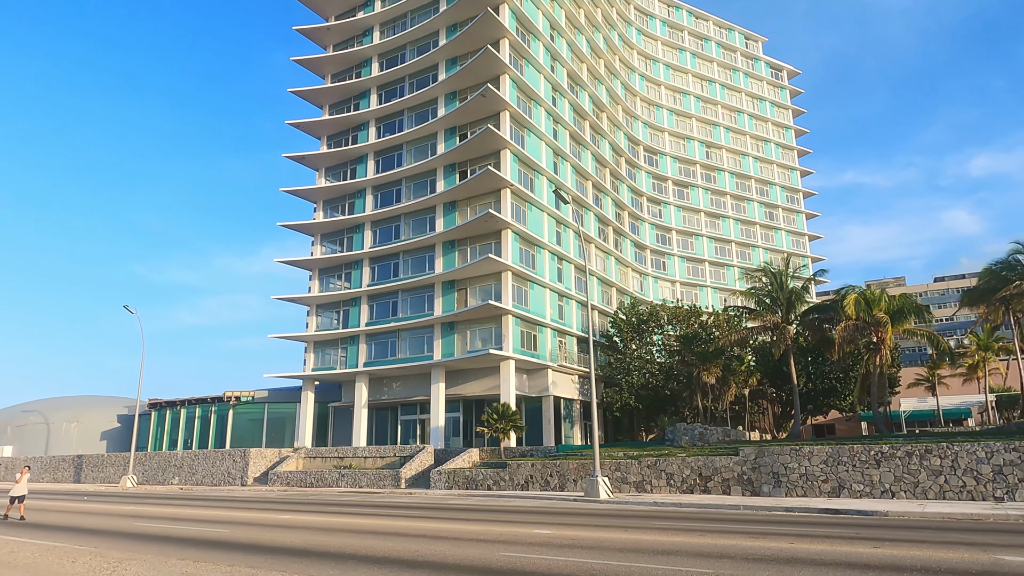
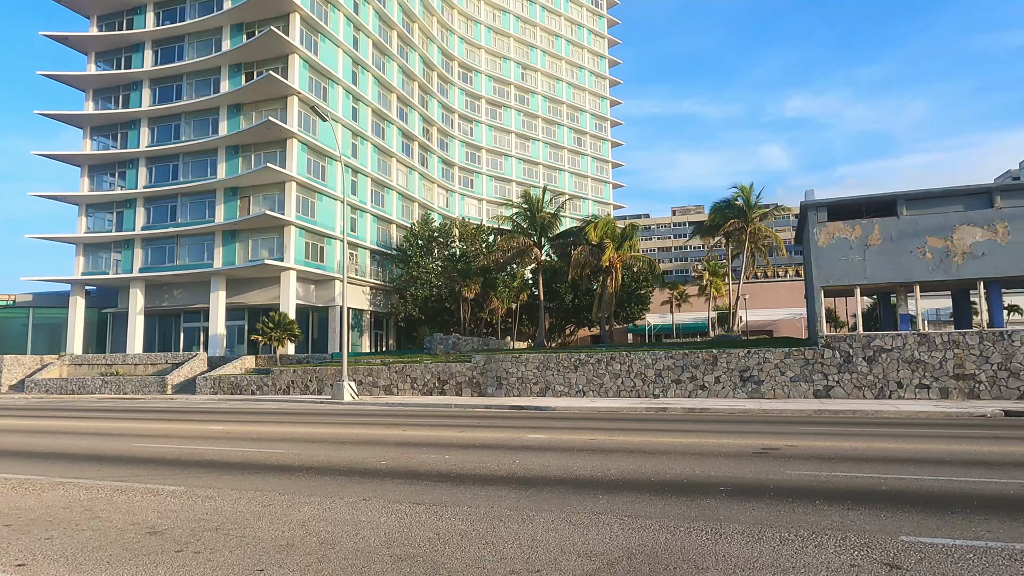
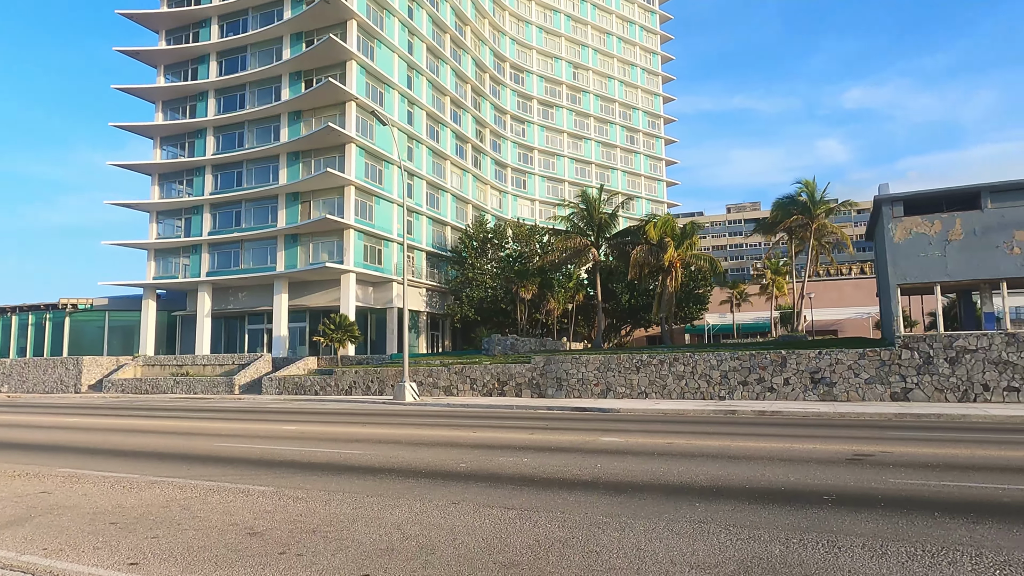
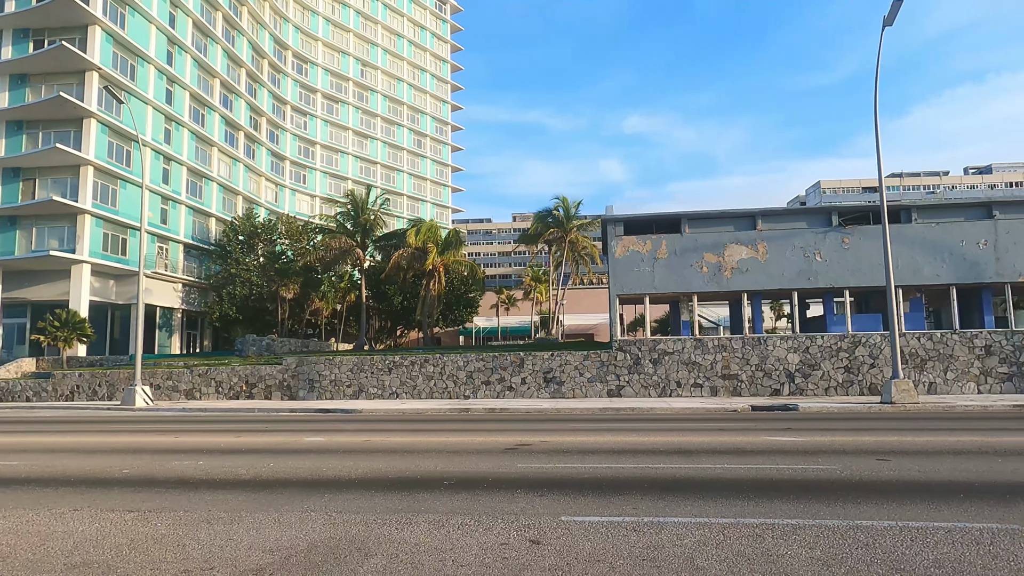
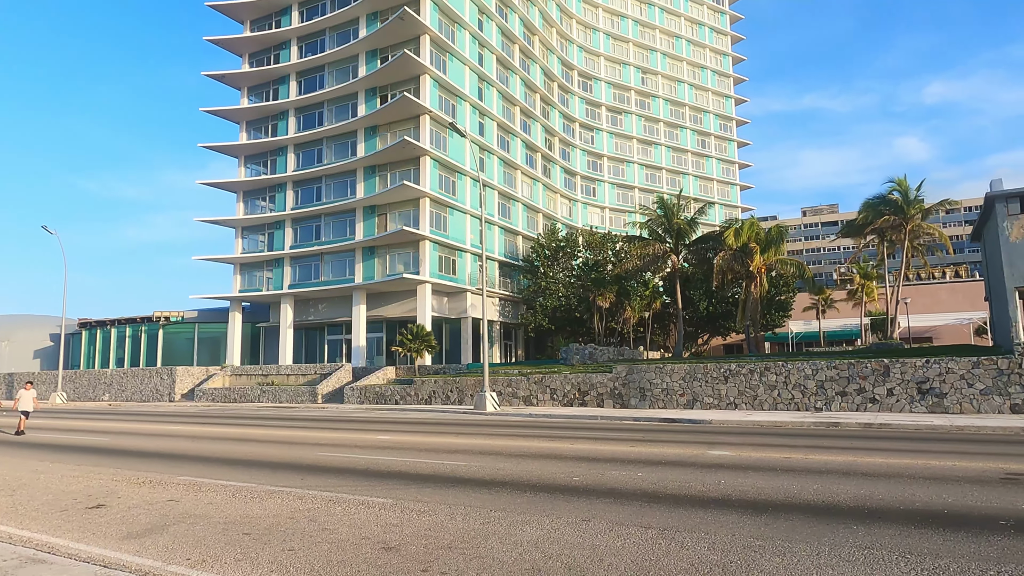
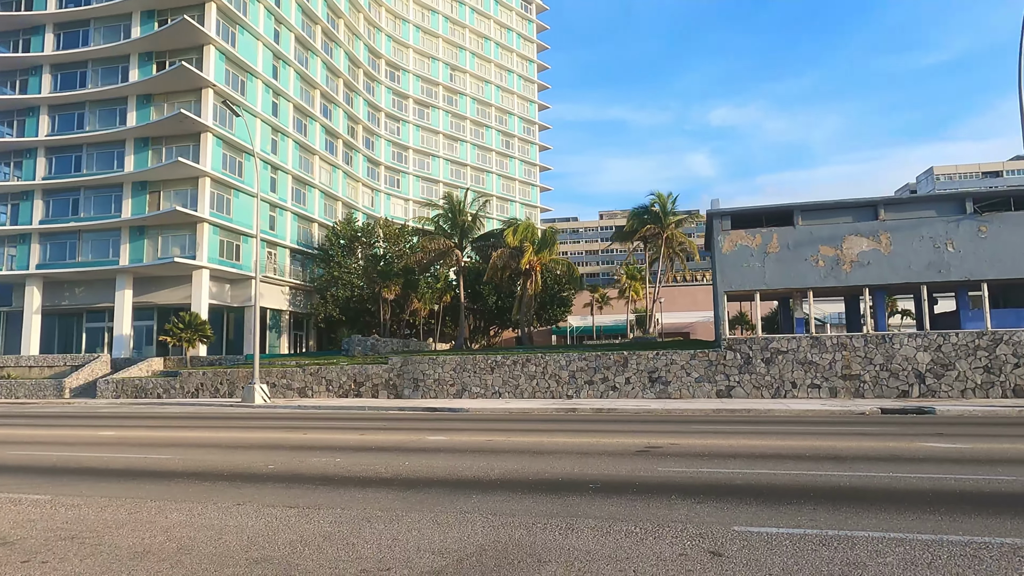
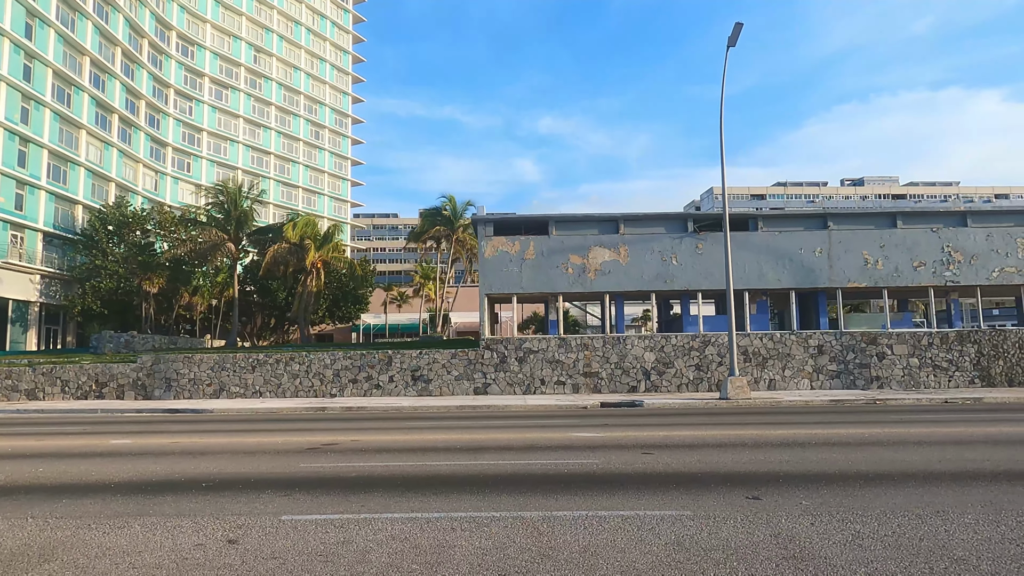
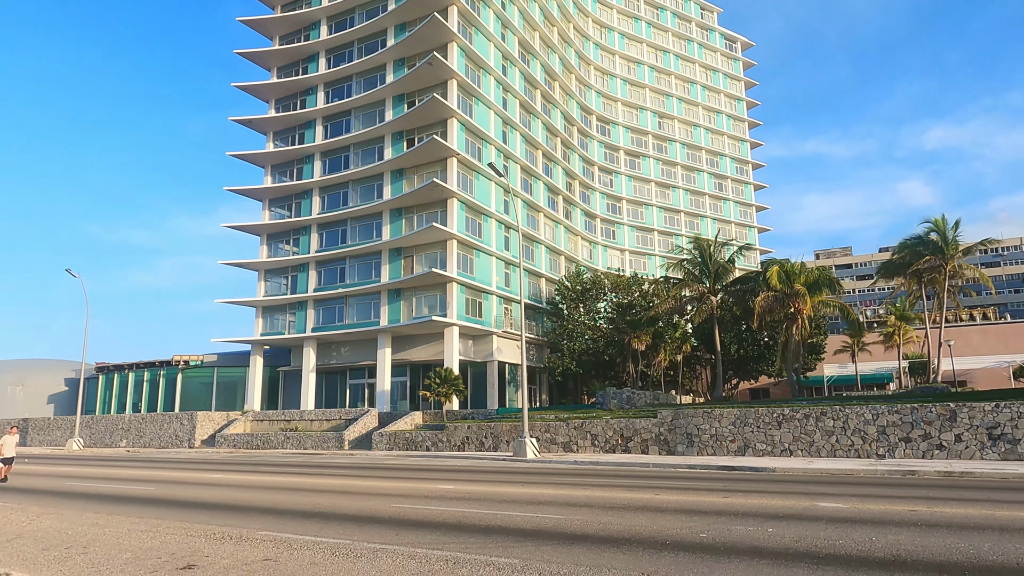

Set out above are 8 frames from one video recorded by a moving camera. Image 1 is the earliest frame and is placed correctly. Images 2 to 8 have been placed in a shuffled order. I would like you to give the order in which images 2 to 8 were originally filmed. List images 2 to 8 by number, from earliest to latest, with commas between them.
8, 5, 3, 2, 6, 4, 7
